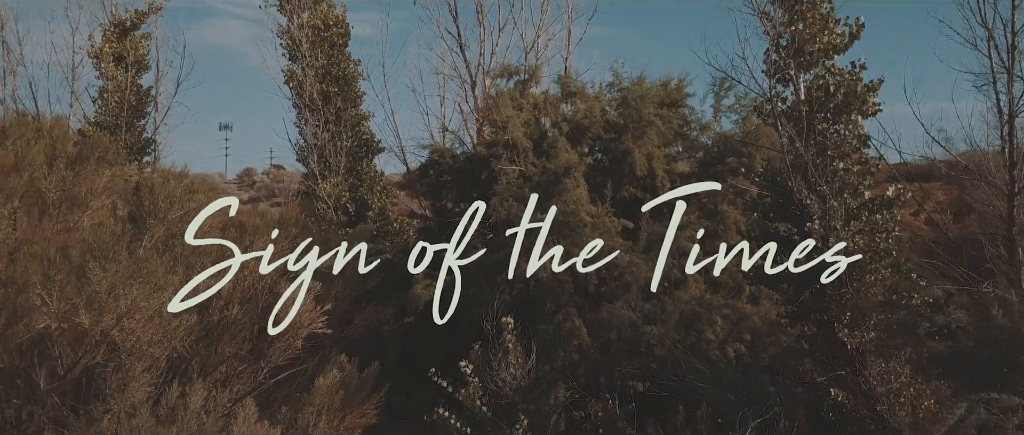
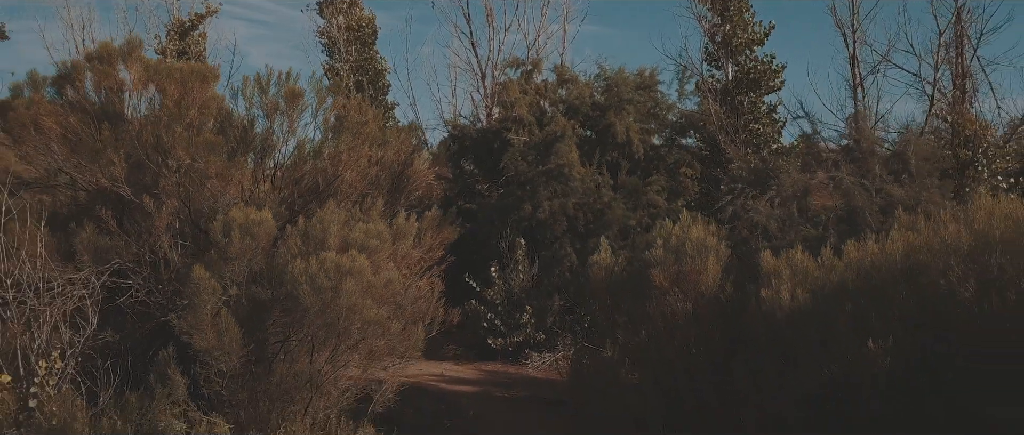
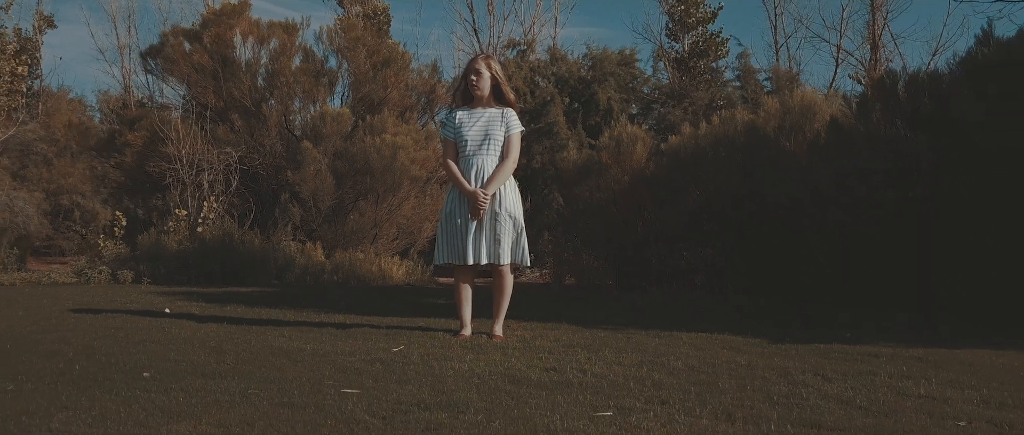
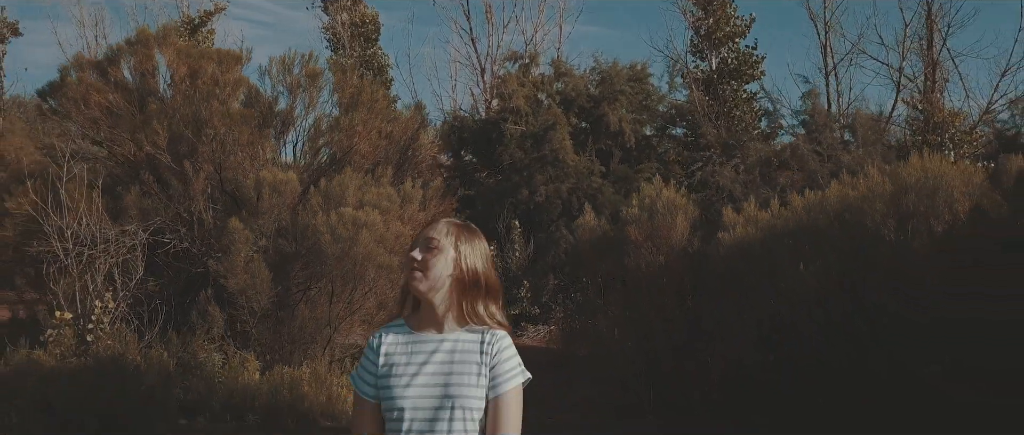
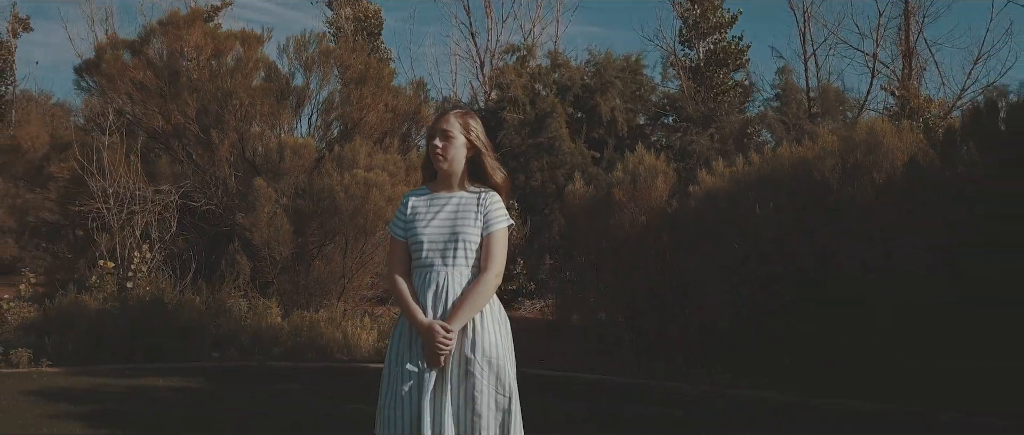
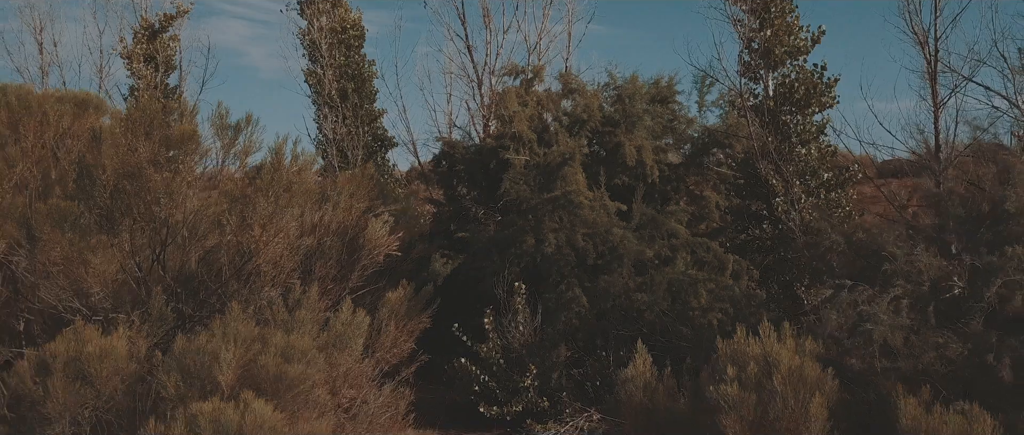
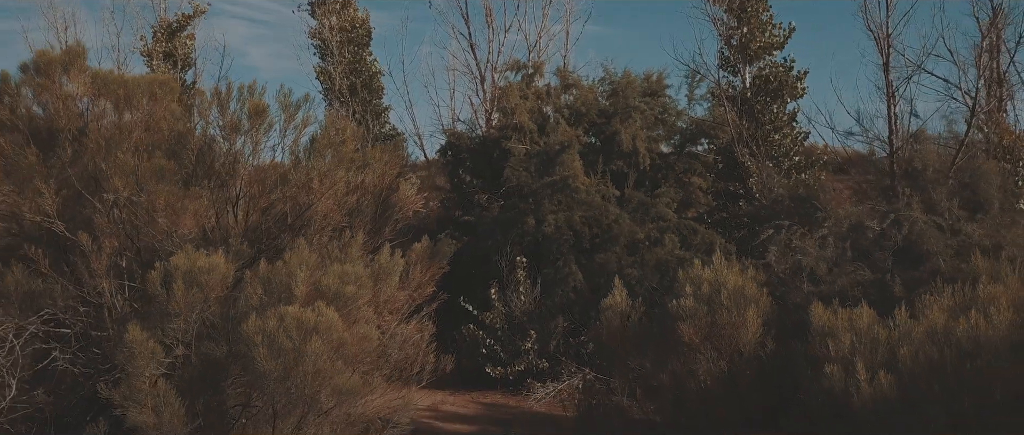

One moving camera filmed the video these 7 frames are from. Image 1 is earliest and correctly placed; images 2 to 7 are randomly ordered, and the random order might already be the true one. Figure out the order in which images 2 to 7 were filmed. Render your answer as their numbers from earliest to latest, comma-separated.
6, 7, 2, 4, 5, 3
